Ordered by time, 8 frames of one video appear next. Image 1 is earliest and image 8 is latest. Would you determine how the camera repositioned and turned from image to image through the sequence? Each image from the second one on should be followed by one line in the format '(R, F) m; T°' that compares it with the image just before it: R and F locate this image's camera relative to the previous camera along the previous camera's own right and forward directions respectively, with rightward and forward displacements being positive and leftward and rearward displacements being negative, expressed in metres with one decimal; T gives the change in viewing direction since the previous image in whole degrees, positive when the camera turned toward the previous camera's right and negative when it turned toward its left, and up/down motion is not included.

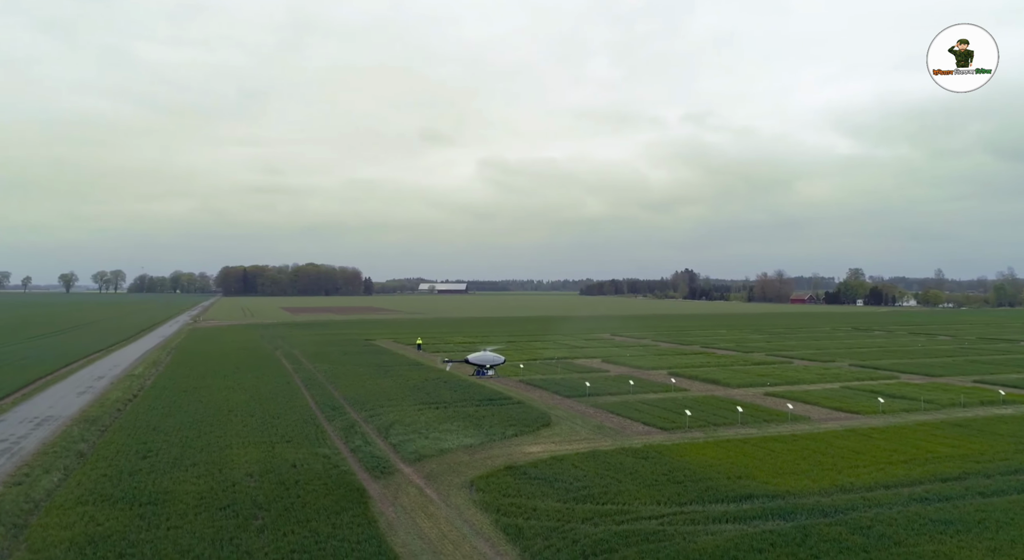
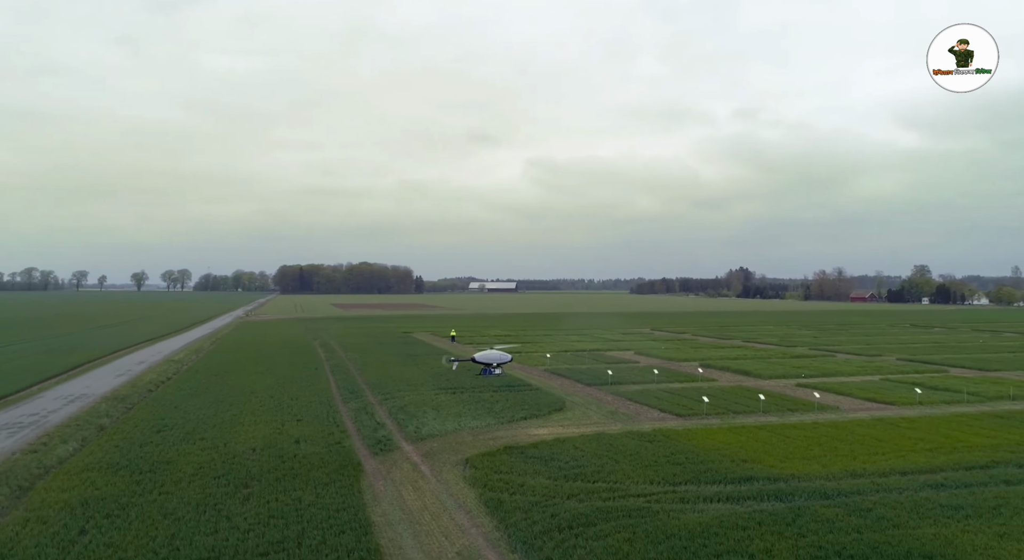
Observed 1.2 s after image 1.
(+1.6, +0.3) m; -4°
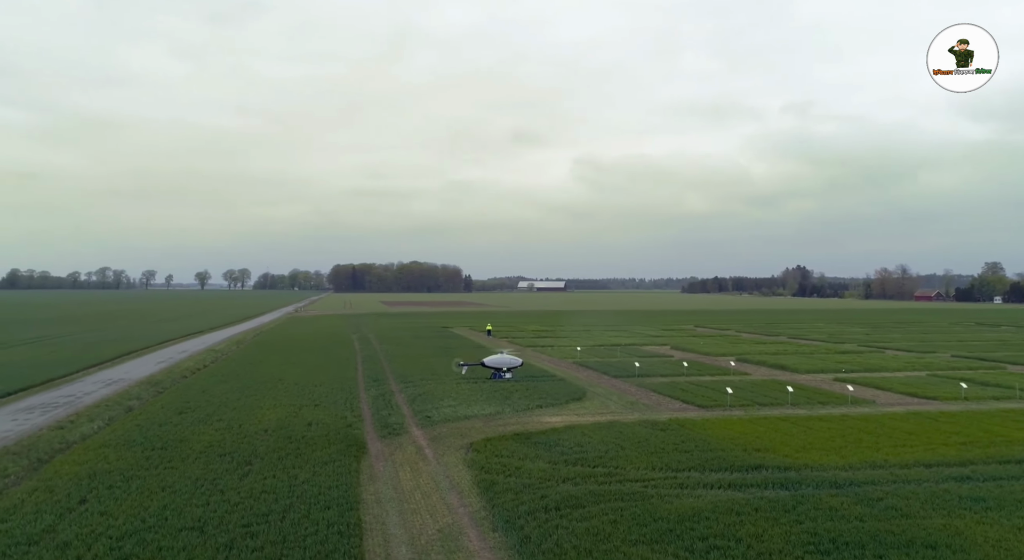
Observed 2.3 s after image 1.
(+1.3, +0.3) m; -4°
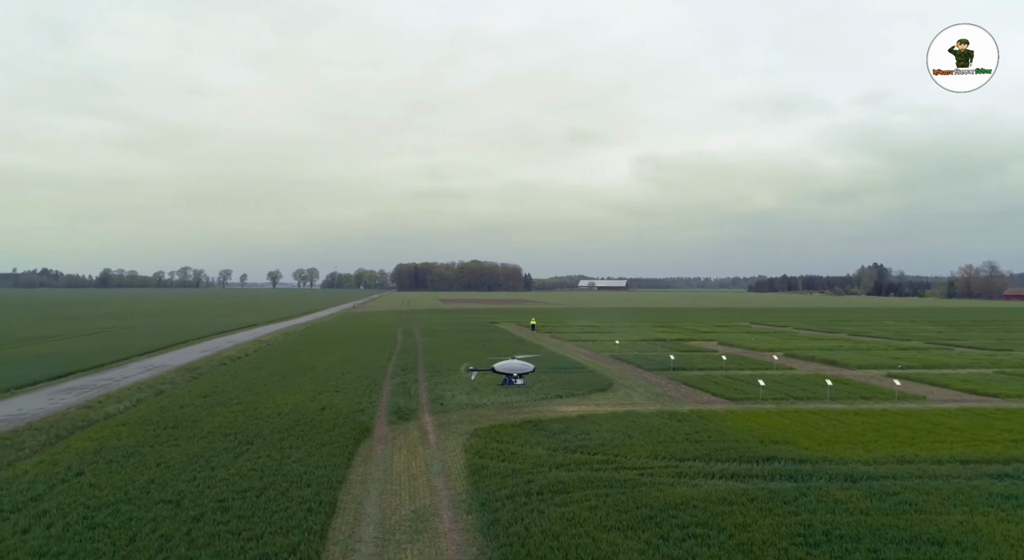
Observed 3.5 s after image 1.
(+1.6, +0.5) m; -5°
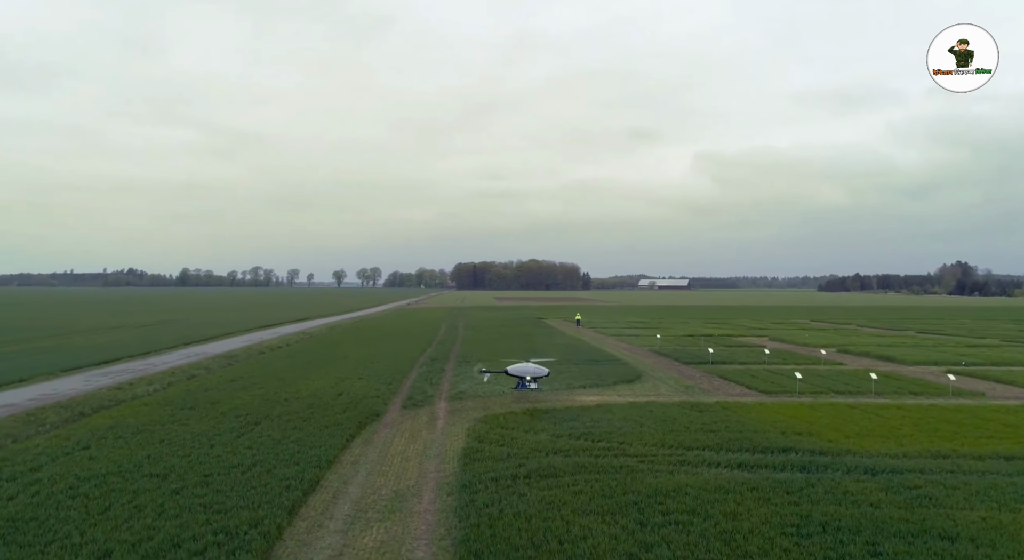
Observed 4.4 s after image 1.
(+1.4, +0.5) m; -5°
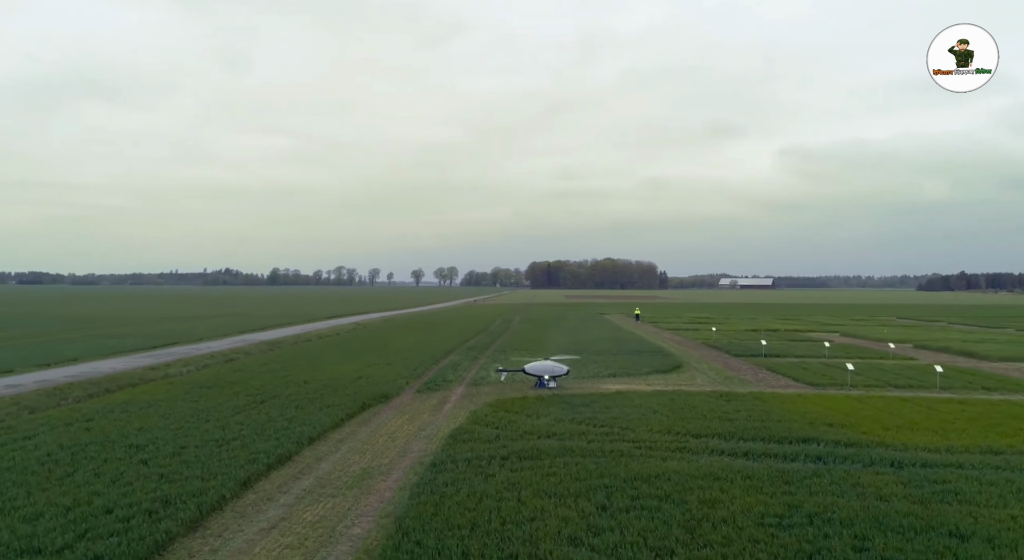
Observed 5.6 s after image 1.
(+1.8, +0.8) m; -6°
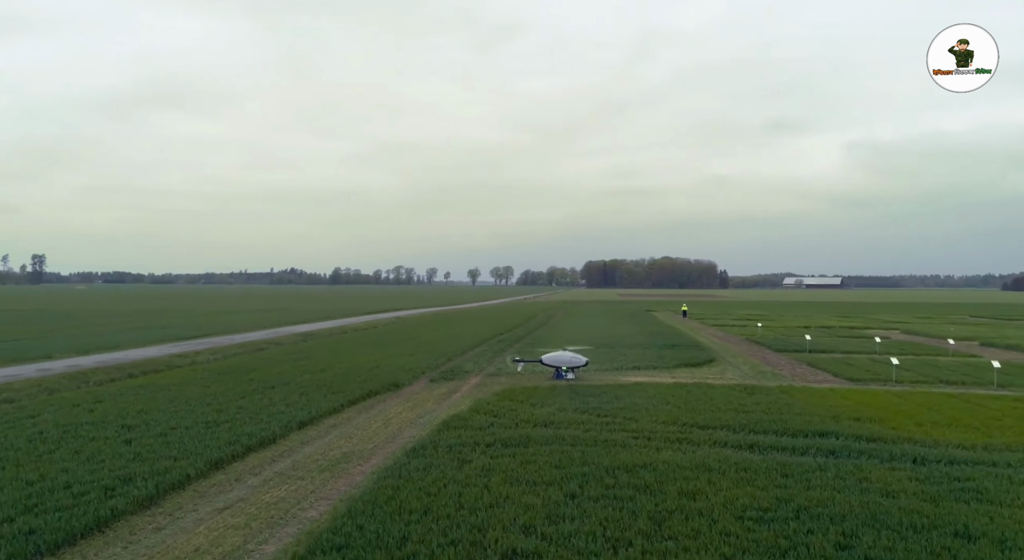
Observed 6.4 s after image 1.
(+1.2, +0.6) m; -5°
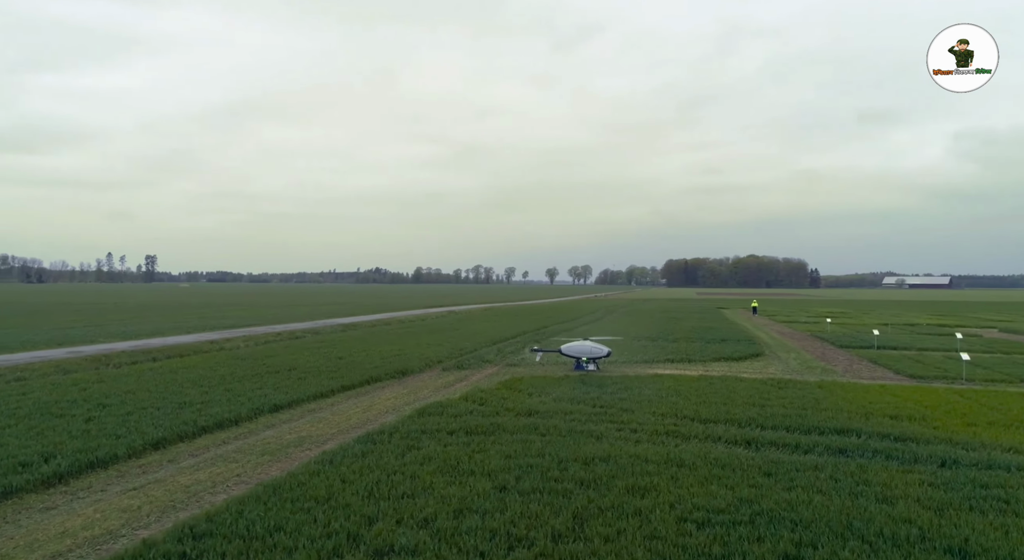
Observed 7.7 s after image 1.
(+1.8, +1.1) m; -7°
